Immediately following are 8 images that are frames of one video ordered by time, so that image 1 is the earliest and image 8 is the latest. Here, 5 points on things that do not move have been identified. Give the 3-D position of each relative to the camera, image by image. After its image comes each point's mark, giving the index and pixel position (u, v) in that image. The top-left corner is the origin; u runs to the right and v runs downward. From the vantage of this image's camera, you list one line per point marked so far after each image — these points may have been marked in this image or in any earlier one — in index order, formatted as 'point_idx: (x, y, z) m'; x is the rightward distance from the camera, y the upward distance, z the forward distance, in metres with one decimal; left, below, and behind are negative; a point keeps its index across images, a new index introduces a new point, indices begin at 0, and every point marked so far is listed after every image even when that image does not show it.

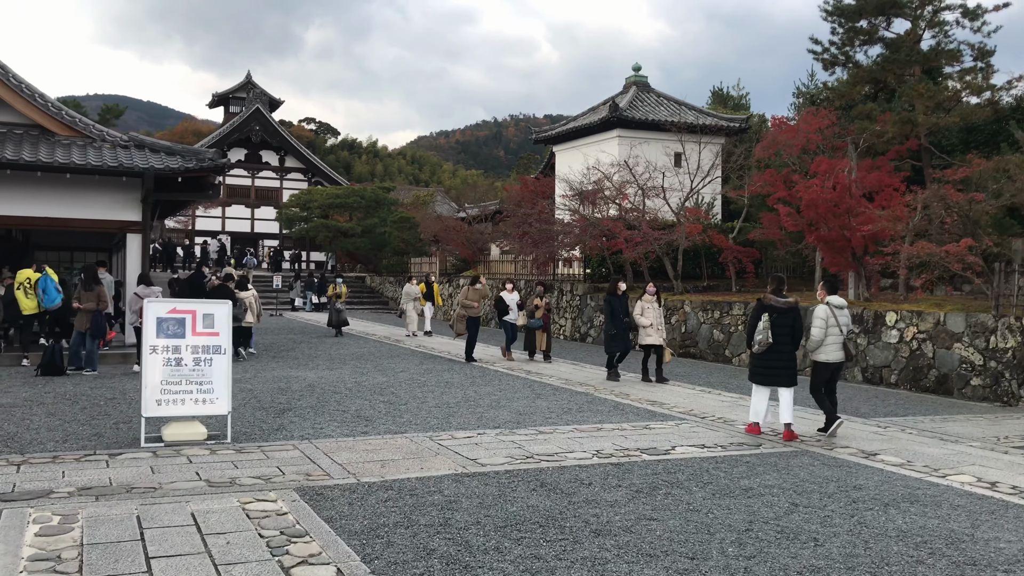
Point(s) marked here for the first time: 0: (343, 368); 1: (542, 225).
0: (-1.9, -0.9, +9.8) m
1: (+0.5, +1.2, +16.3) m
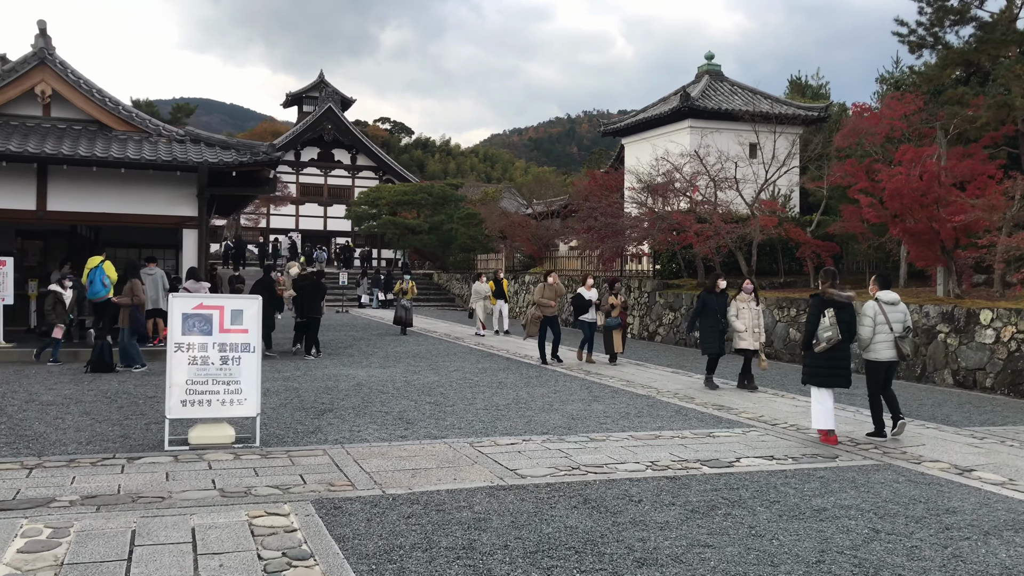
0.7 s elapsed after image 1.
0: (-1.2, -0.8, +9.5) m
1: (+1.7, +1.2, +15.7) m
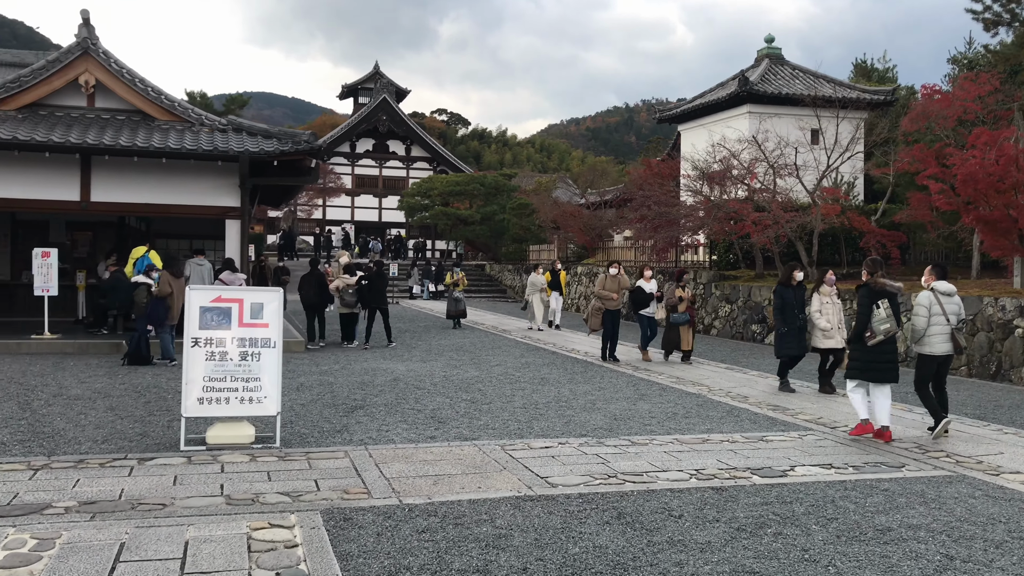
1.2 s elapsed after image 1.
0: (-0.8, -0.8, +9.2) m
1: (+2.6, +1.4, +15.2) m
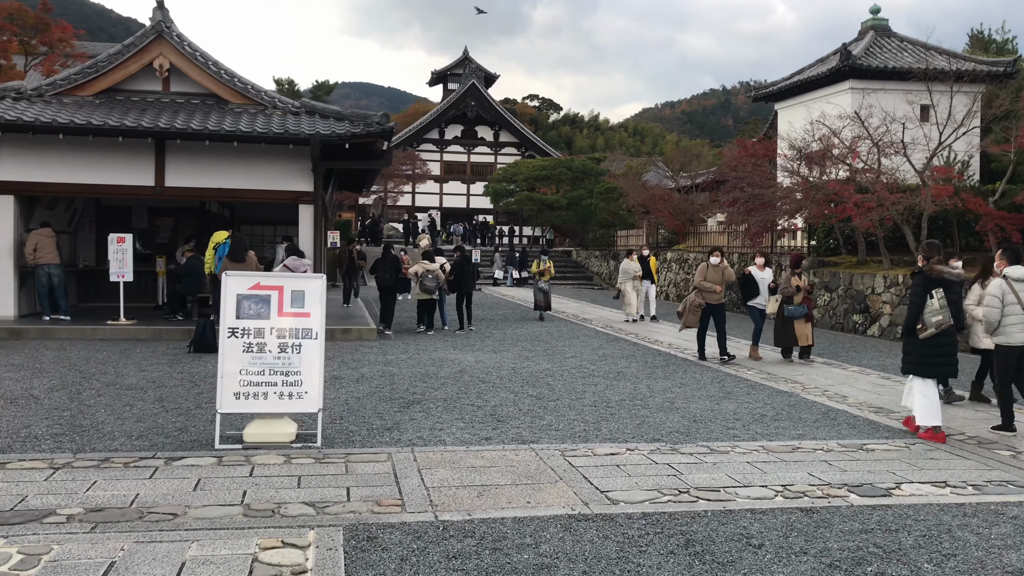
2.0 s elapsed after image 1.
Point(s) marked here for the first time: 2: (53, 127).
0: (0.0, -0.6, +8.7) m
1: (+3.9, +1.6, +14.4) m
2: (-4.8, +1.7, +9.3) m
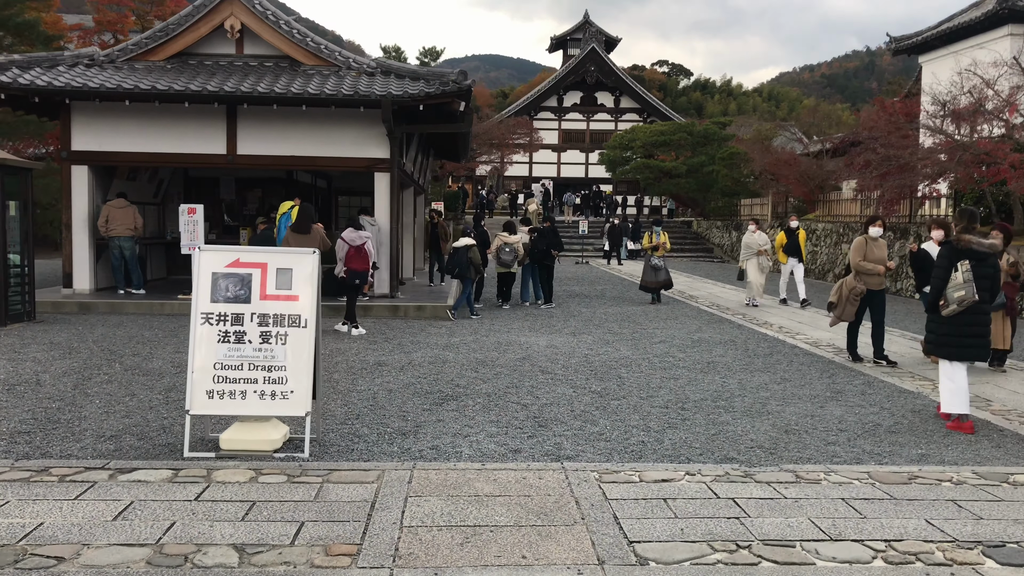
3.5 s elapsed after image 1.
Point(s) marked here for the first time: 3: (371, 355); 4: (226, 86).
0: (+0.7, -0.4, +7.8) m
1: (+5.4, +2.0, +12.7) m
2: (-3.9, +1.9, +8.9) m
3: (-1.0, -0.5, +6.4) m
4: (-2.9, +2.1, +9.2) m
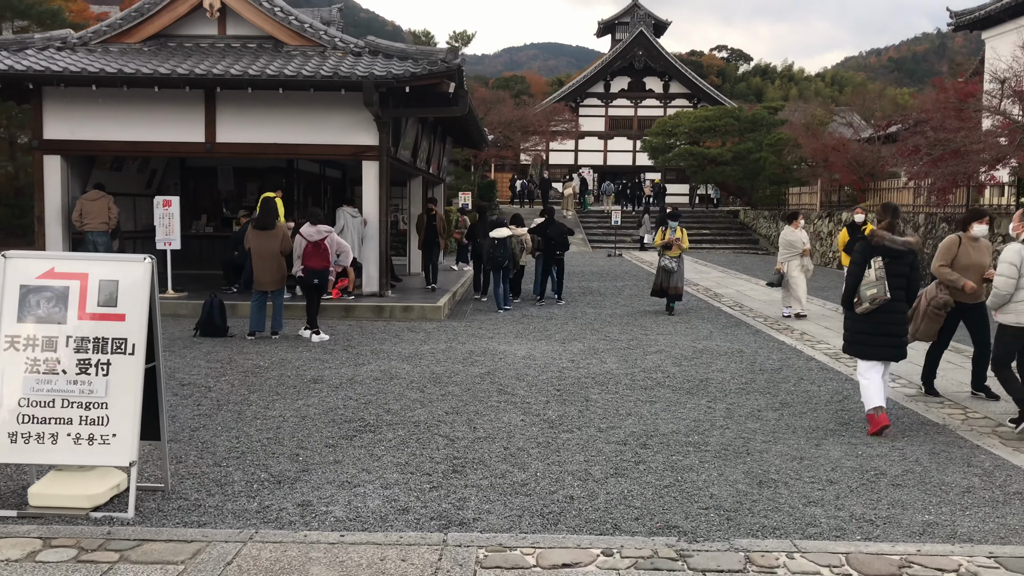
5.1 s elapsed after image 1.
0: (+0.5, -0.4, +6.9) m
1: (+5.6, +2.0, +11.5) m
2: (-4.0, +2.0, +8.3) m
3: (-1.3, -0.5, +5.6) m
4: (-3.0, +2.1, +8.5) m
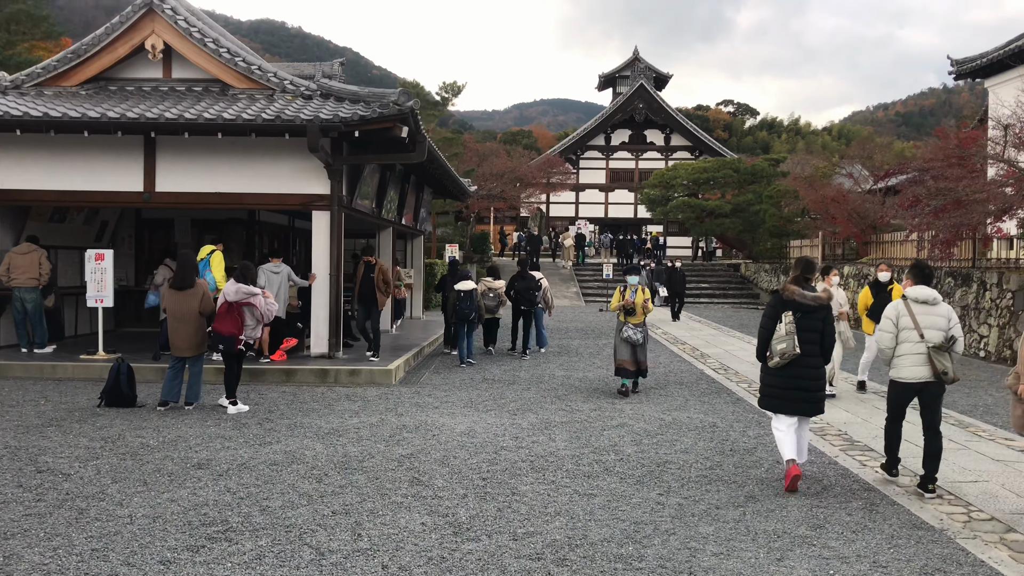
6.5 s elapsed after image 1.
0: (+0.2, -0.9, +6.1) m
1: (+5.3, +1.3, +10.8) m
2: (-4.3, +1.4, +7.7) m
3: (-1.6, -0.9, +4.9) m
4: (-3.3, +1.6, +7.9) m
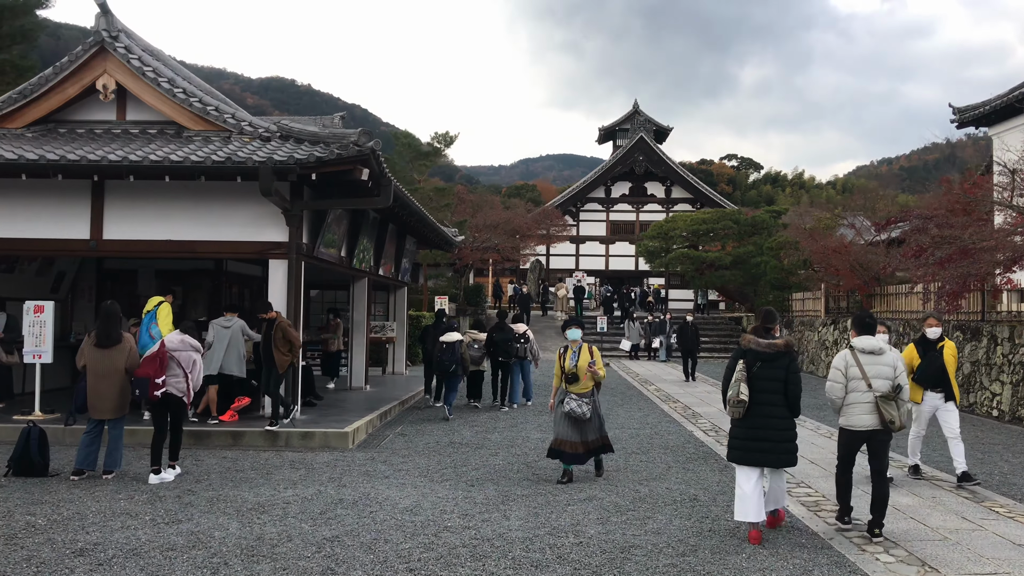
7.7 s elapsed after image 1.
0: (-0.1, -1.2, +5.5) m
1: (+5.0, +0.7, +10.2) m
2: (-4.6, +1.0, +7.2) m
3: (-1.9, -1.1, +4.2) m
4: (-3.6, +1.1, +7.4) m
